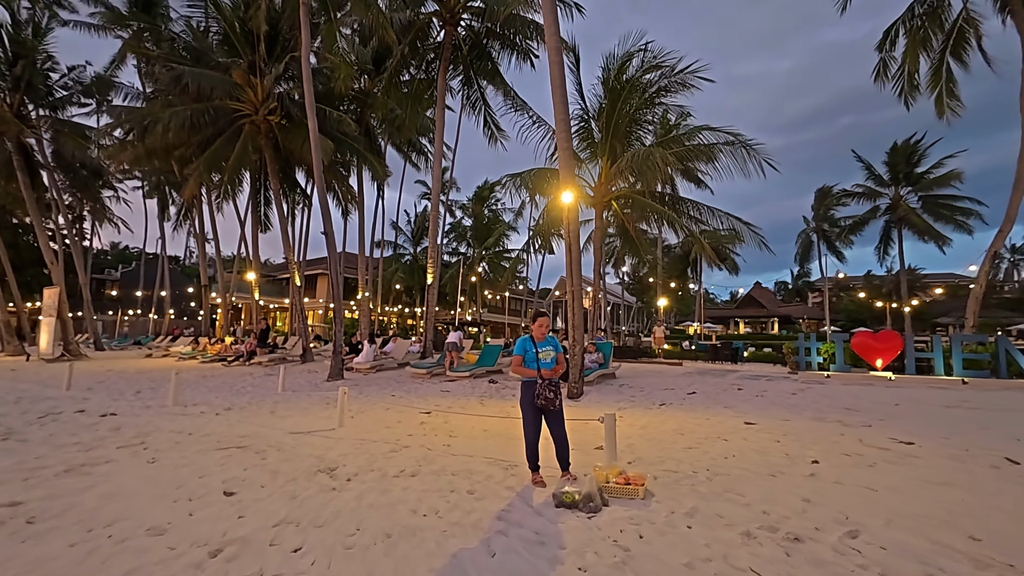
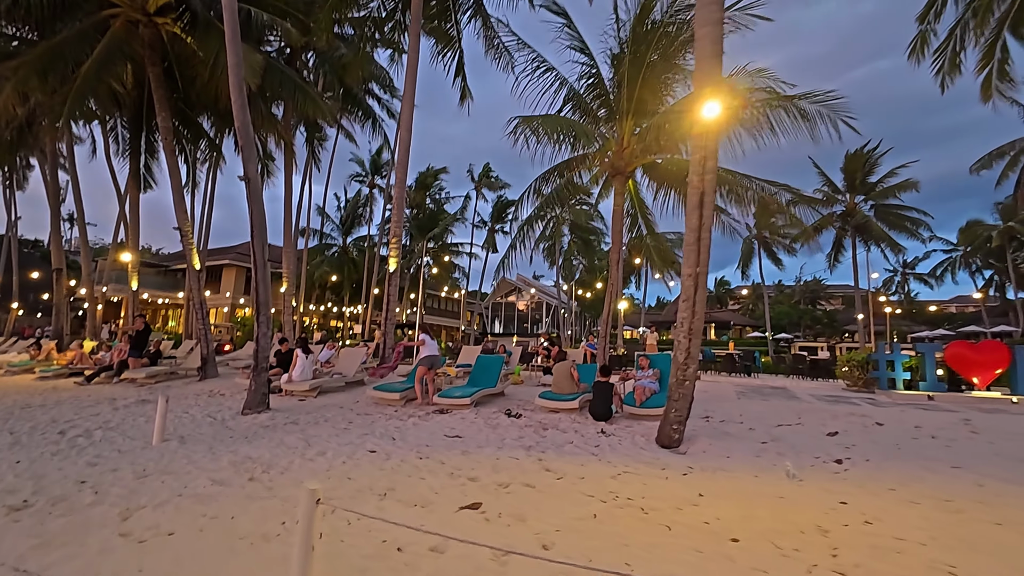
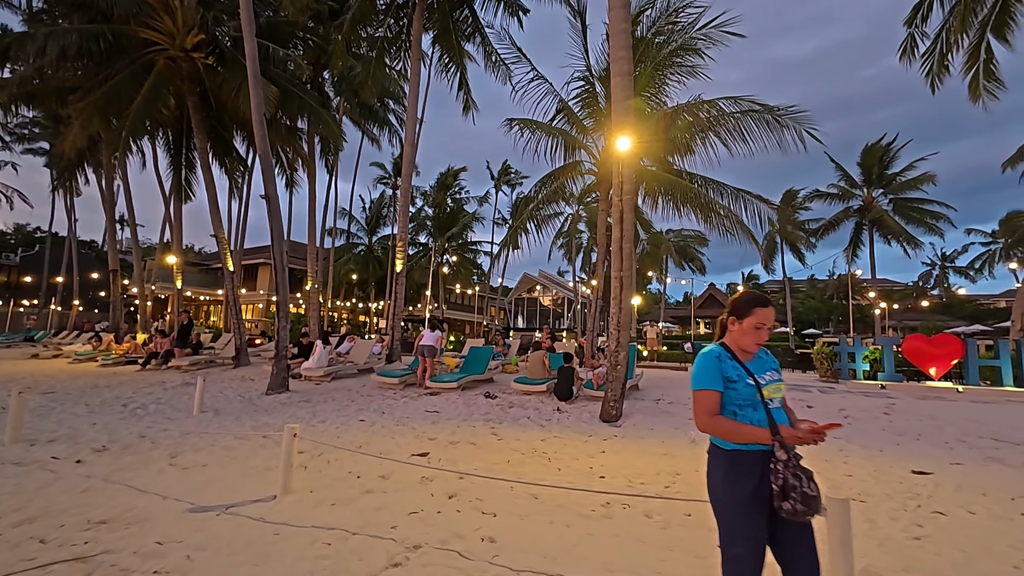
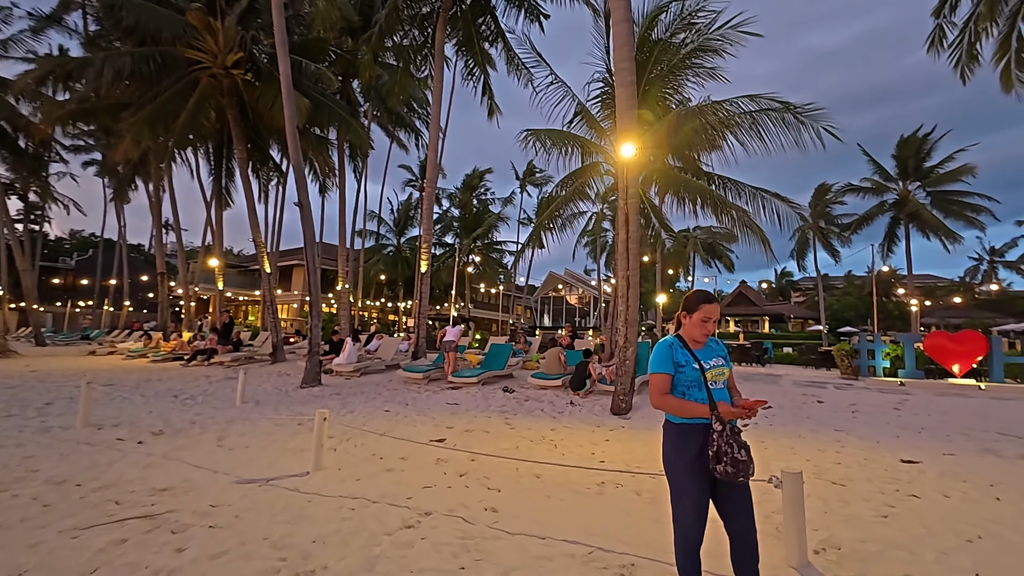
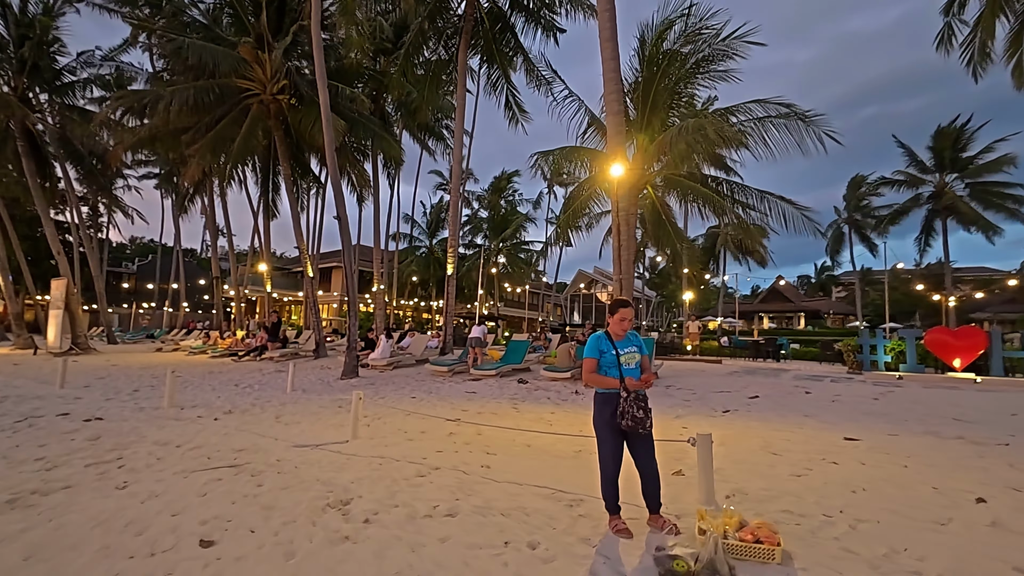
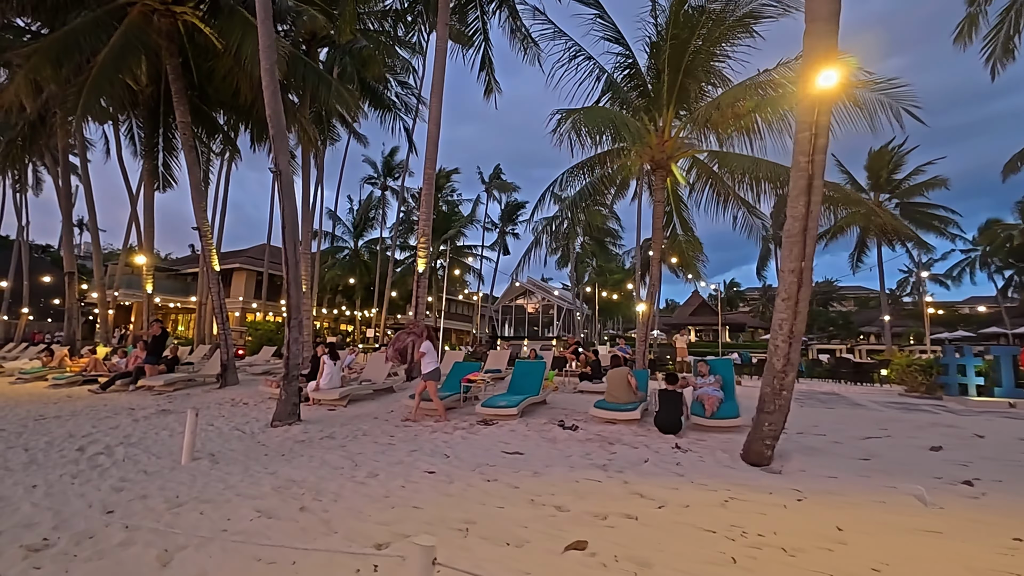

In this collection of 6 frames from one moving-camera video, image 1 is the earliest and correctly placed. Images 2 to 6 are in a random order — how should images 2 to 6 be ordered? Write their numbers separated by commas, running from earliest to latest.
5, 4, 3, 2, 6
